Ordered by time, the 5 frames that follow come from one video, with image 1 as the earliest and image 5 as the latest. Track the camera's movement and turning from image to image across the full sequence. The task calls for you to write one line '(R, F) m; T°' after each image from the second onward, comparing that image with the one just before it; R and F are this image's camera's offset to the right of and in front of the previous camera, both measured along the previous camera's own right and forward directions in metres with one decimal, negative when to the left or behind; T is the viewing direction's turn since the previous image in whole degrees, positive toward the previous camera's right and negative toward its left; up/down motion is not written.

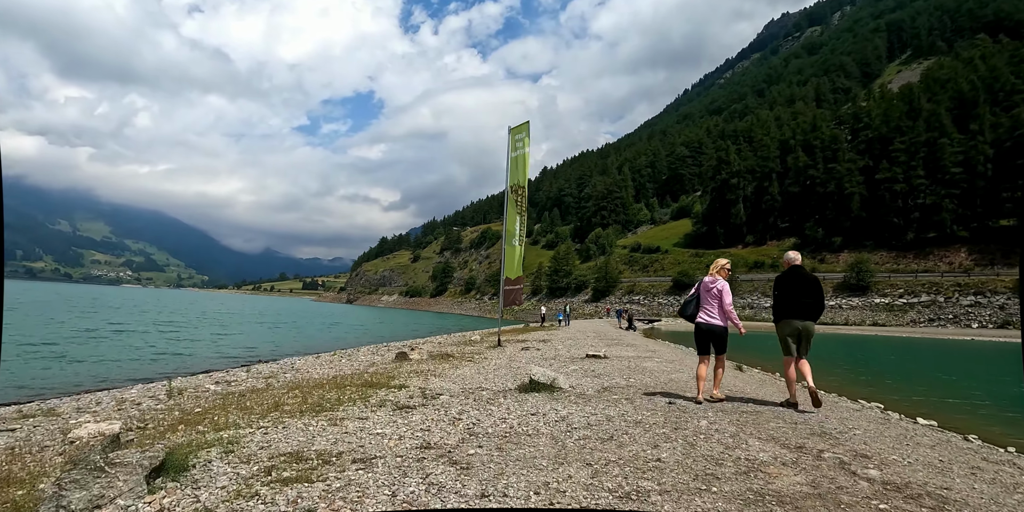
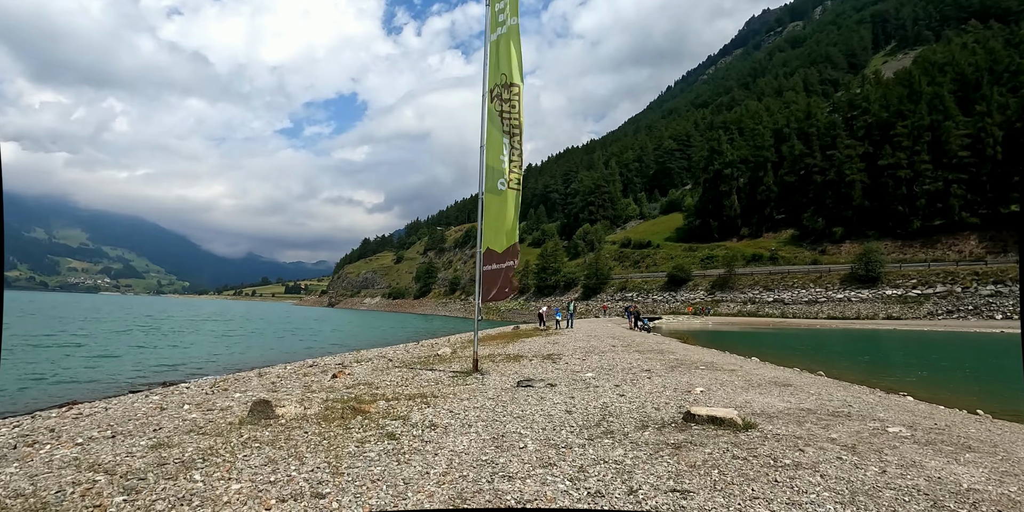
(0.0, +4.1) m; +2°
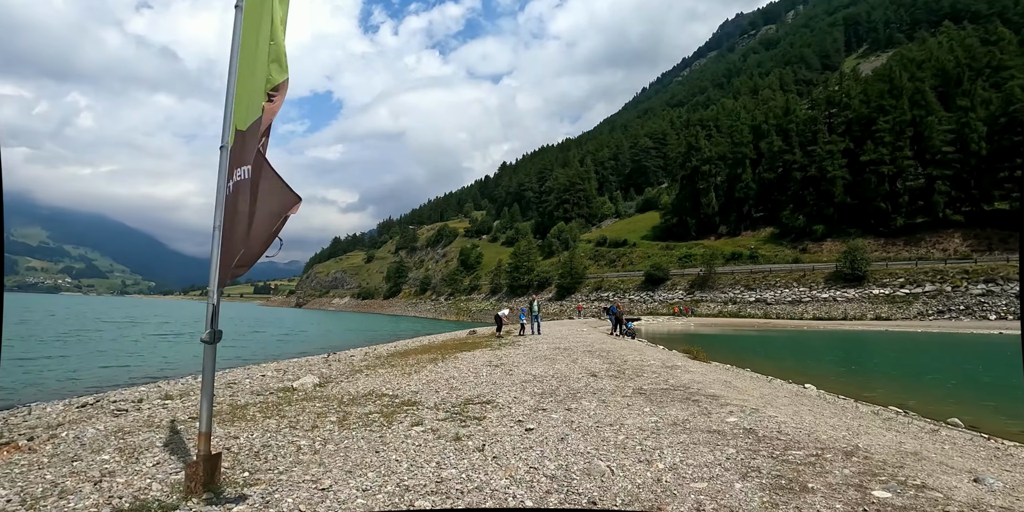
(+0.7, +3.6) m; +3°
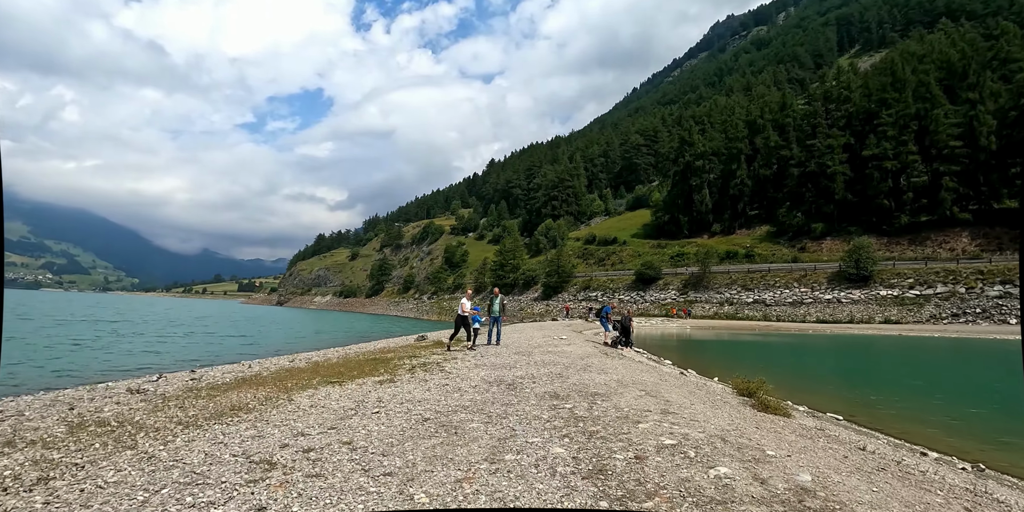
(+0.6, +3.5) m; +1°
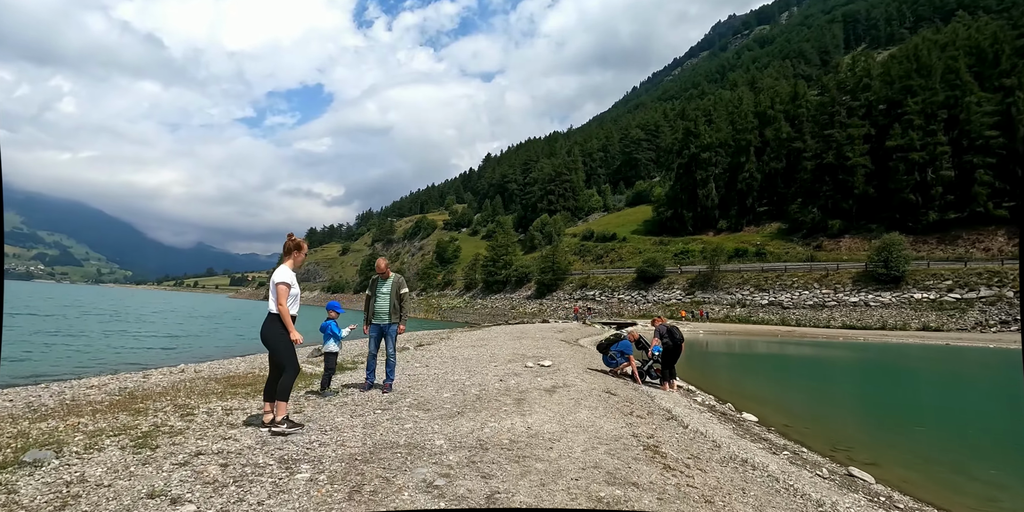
(+0.5, +4.5) m; 0°
